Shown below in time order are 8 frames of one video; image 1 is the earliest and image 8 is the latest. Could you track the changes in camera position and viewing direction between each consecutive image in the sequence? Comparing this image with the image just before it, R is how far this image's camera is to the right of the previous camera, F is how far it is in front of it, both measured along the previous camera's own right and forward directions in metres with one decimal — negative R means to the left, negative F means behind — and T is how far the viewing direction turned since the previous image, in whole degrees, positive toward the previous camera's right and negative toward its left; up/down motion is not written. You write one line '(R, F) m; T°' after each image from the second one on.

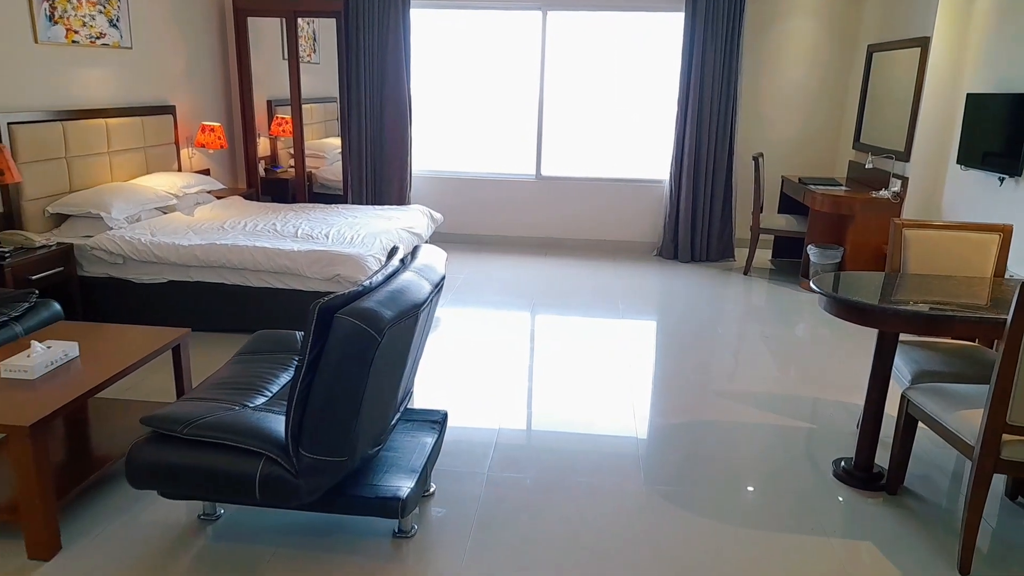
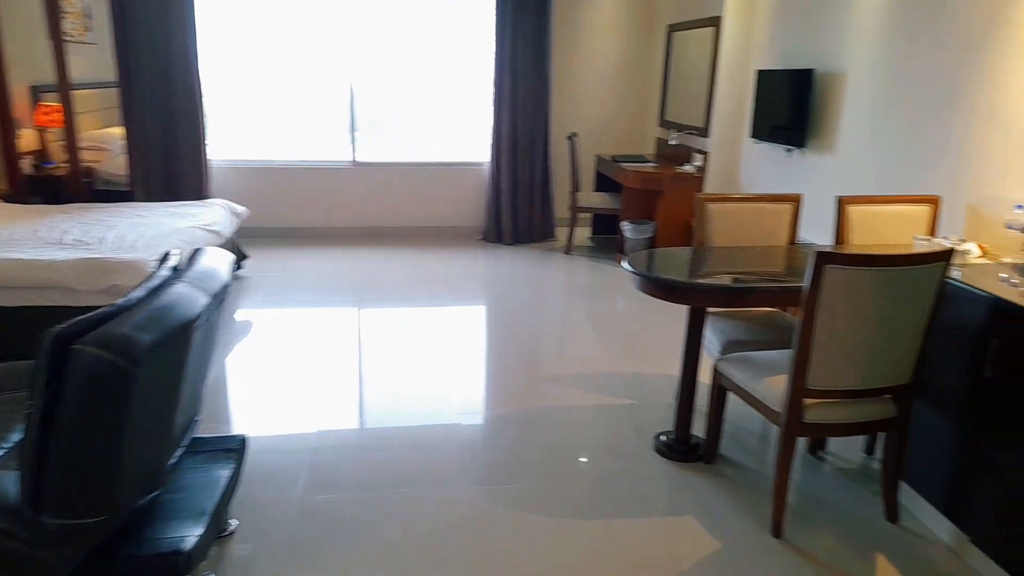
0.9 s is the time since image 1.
(+0.1, +0.2) m; +13°
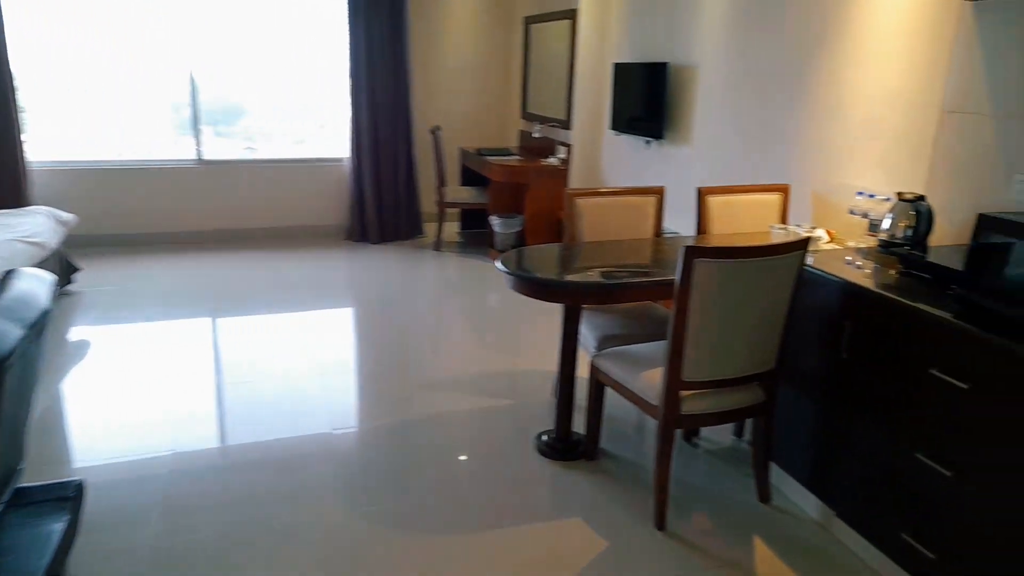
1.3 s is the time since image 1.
(0.0, +0.1) m; +10°
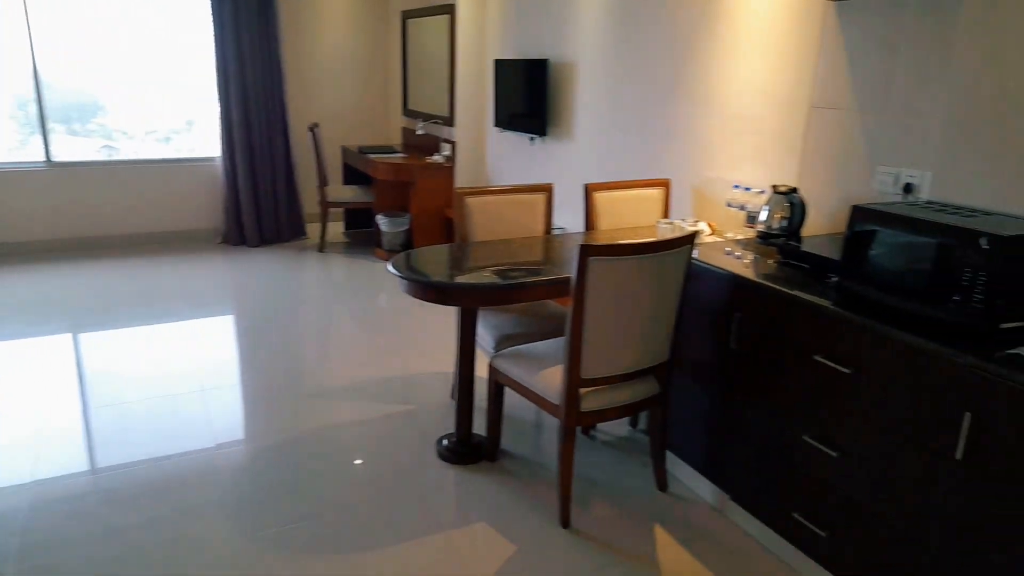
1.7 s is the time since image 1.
(0.0, 0.0) m; +9°
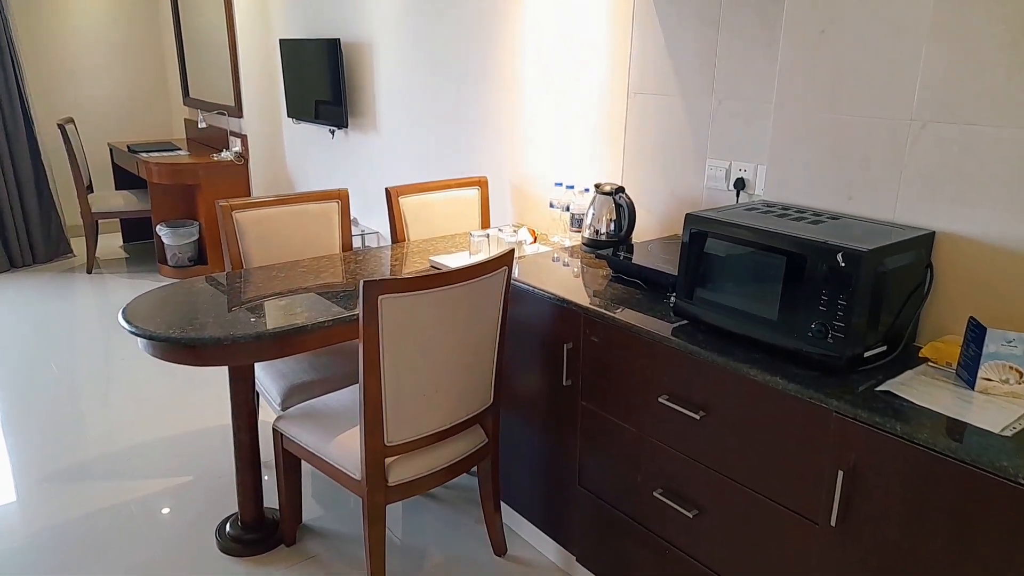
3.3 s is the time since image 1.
(+0.2, +0.4) m; +12°
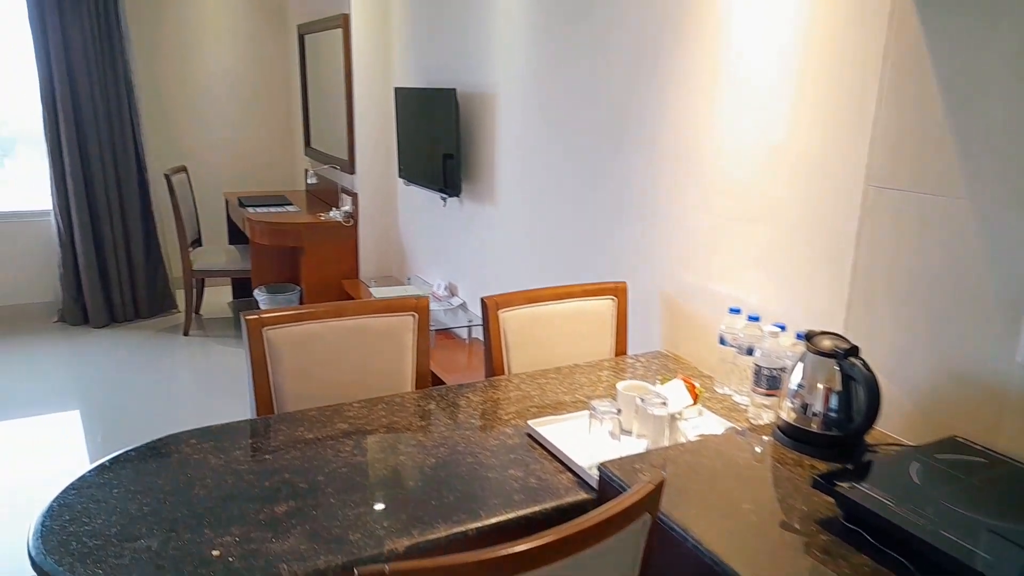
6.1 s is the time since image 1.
(0.0, +0.8) m; -11°
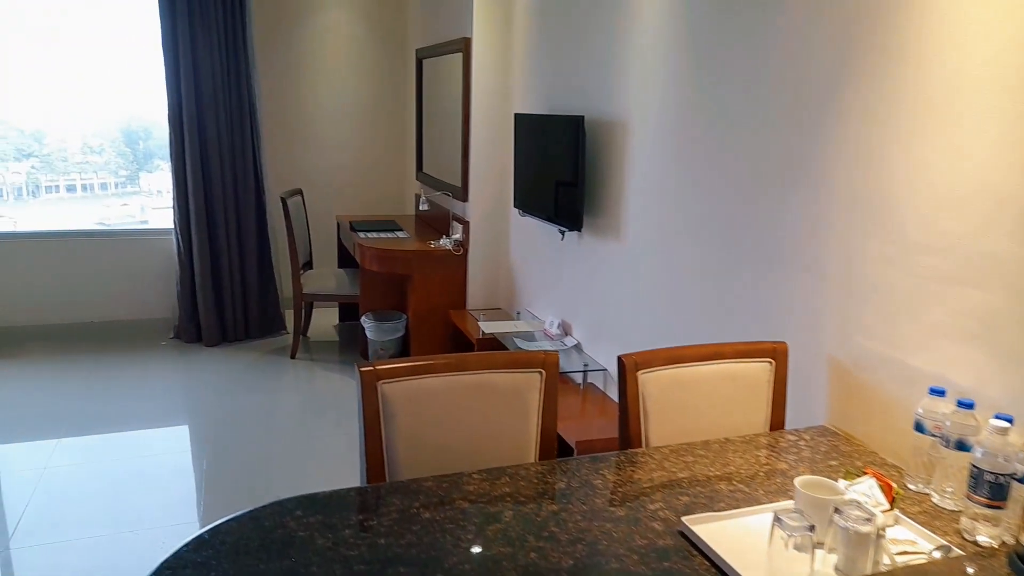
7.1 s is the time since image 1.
(-0.1, +0.2) m; -7°
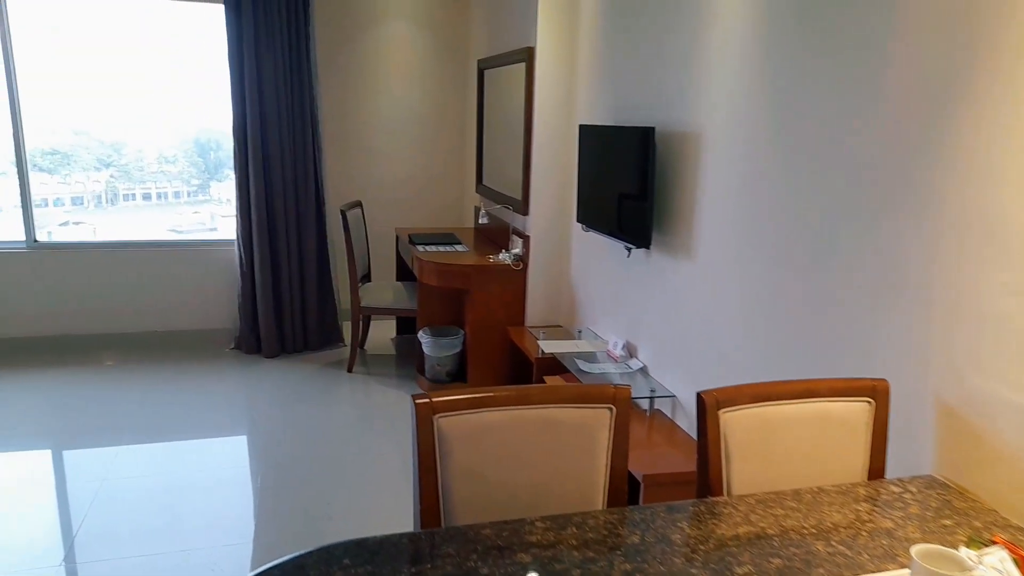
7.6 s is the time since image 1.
(0.0, +0.1) m; -4°
